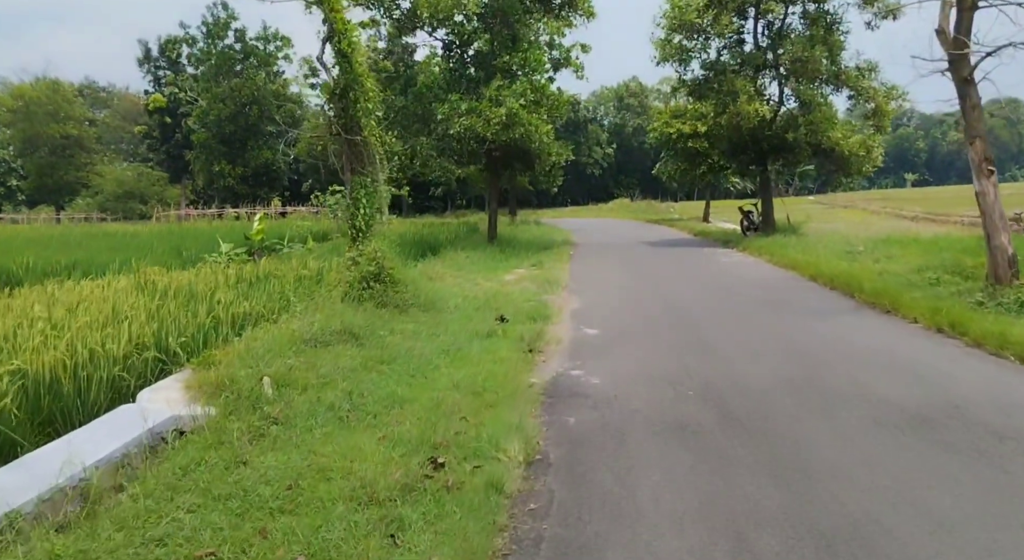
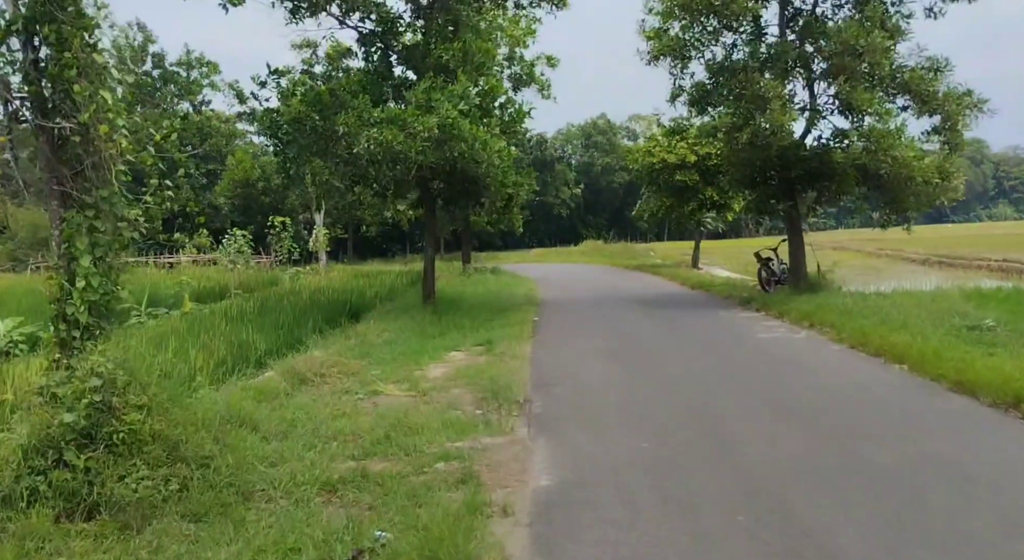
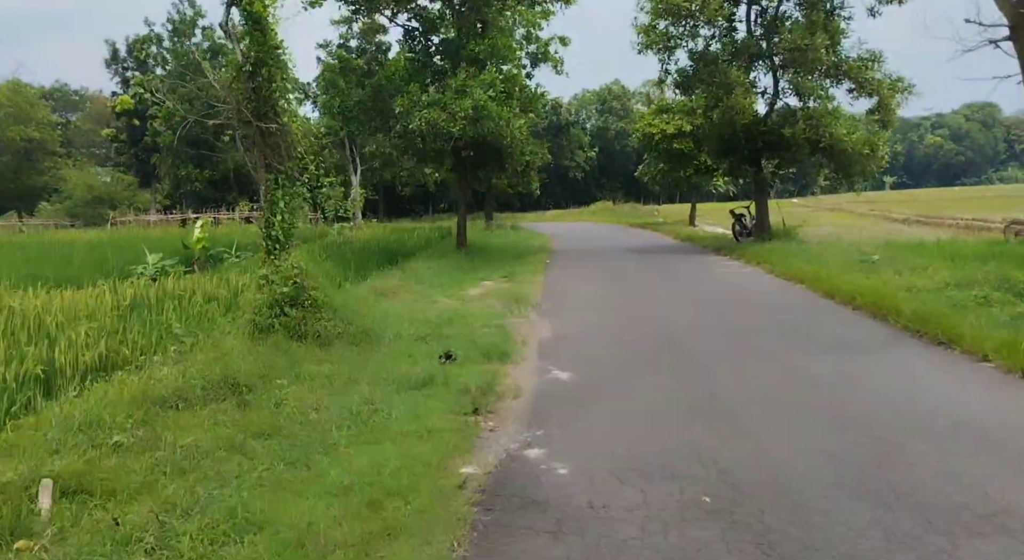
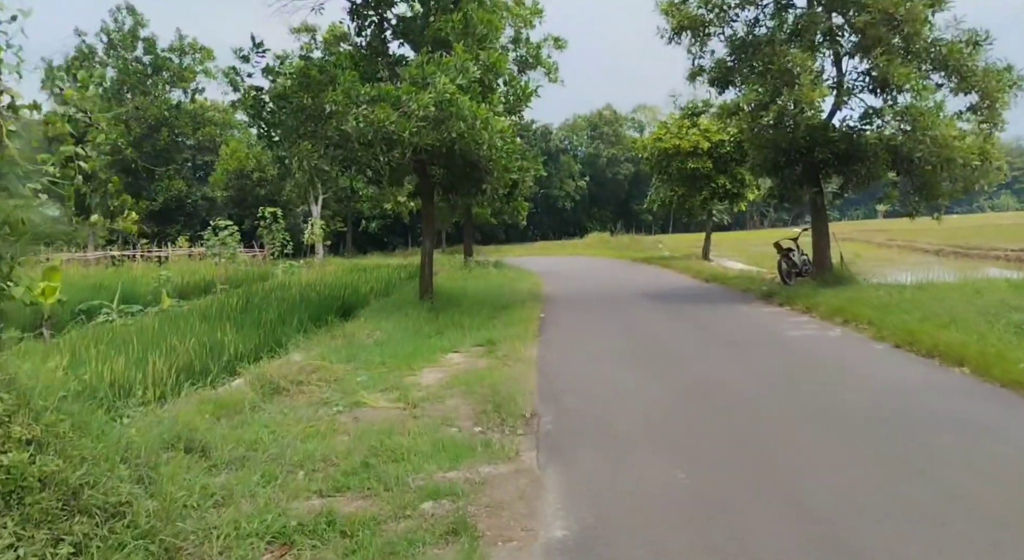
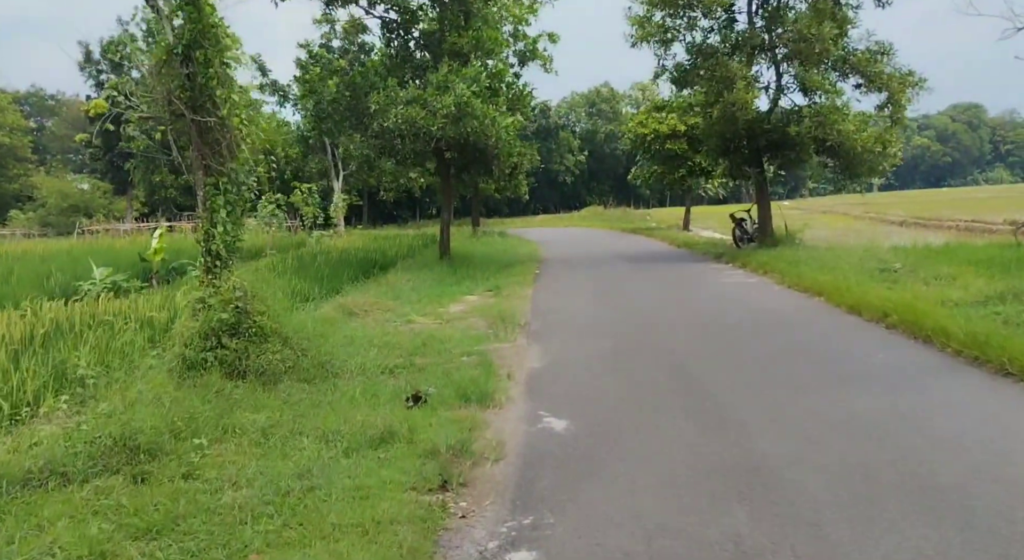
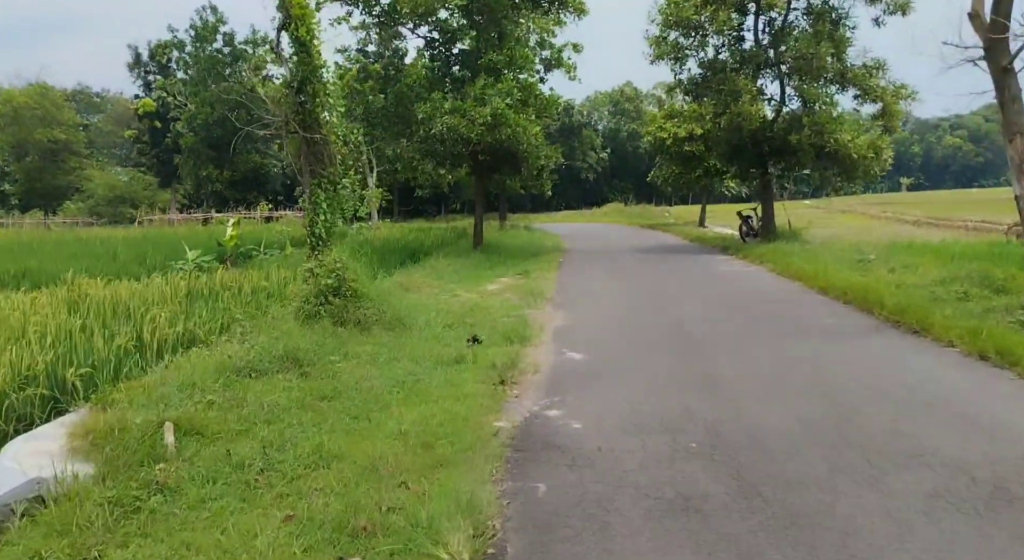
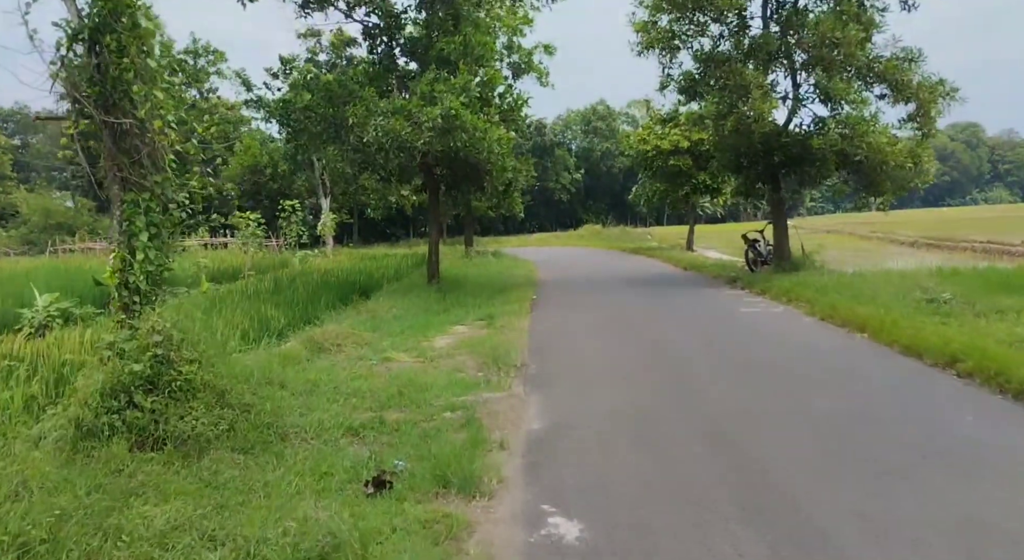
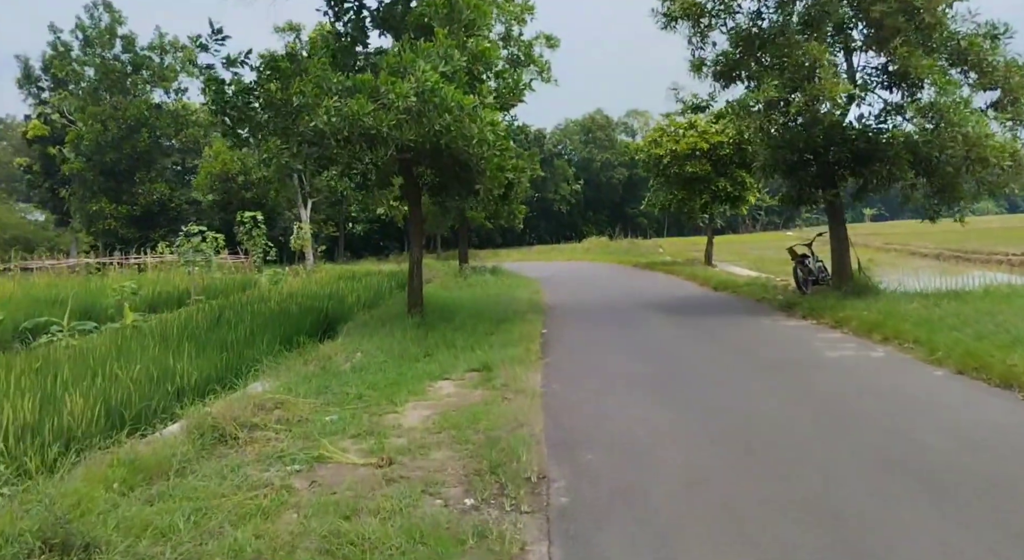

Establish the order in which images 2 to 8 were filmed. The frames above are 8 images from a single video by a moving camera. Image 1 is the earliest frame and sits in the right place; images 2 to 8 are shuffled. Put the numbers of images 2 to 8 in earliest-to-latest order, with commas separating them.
6, 3, 5, 7, 2, 4, 8
